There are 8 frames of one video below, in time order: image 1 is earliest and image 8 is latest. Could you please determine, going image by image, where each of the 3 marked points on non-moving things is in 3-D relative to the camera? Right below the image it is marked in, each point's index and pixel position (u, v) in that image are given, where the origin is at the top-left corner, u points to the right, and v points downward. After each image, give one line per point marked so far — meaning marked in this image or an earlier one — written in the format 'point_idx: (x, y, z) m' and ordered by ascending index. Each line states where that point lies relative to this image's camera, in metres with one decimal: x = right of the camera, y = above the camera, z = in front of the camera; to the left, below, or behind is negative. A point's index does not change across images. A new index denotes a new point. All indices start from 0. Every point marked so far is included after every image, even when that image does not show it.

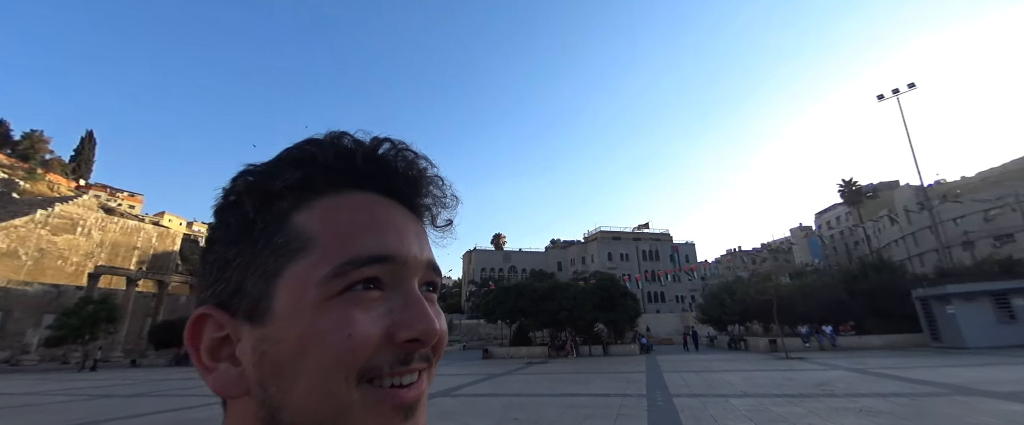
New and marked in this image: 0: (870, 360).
0: (+14.2, -6.1, +15.6) m
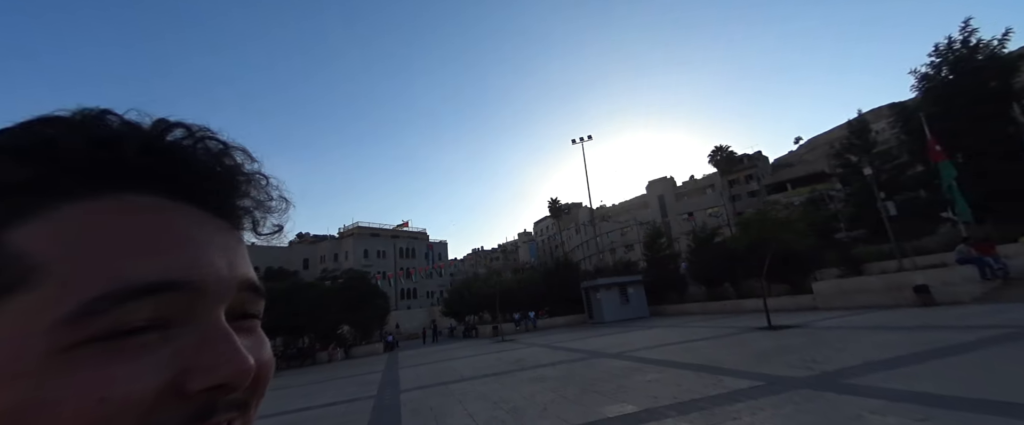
0: (+2.2, -6.9, +21.2) m
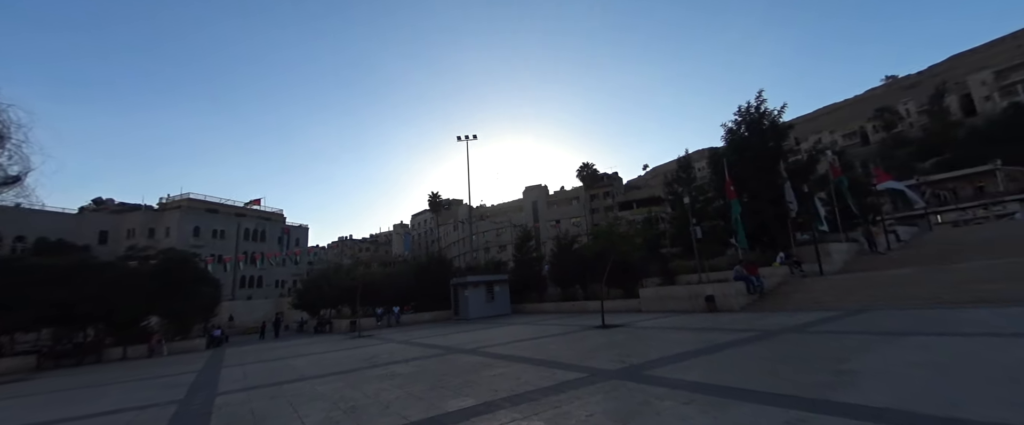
0: (-5.4, -6.5, +20.8) m
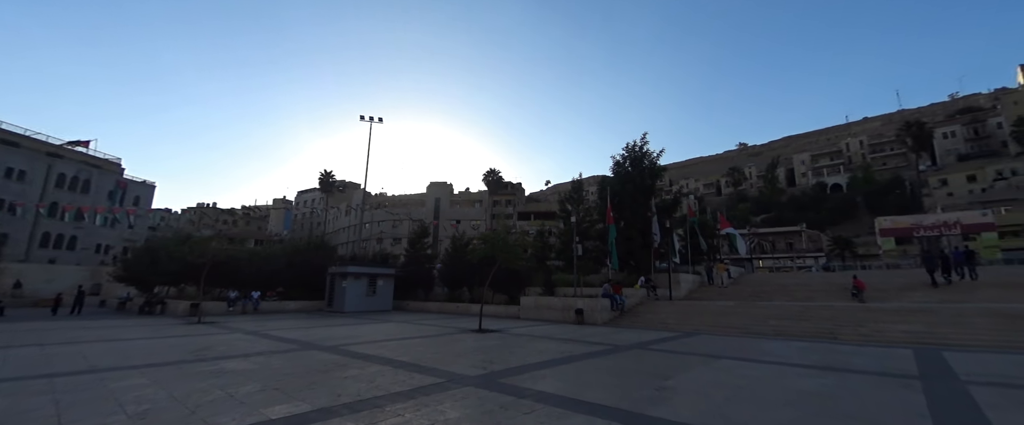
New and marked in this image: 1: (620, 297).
0: (-11.7, -5.3, +18.5) m
1: (+5.4, -4.2, +19.2) m
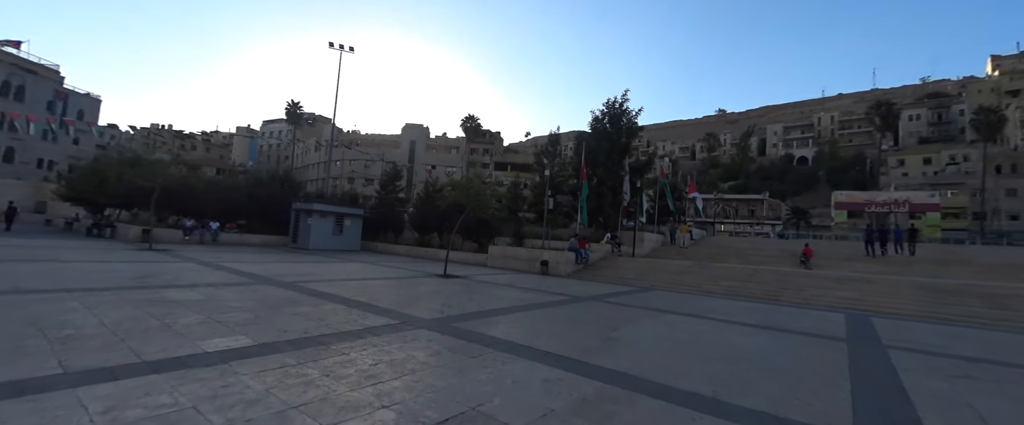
0: (-13.3, -2.0, +18.0) m
1: (+3.8, -2.0, +19.6) m
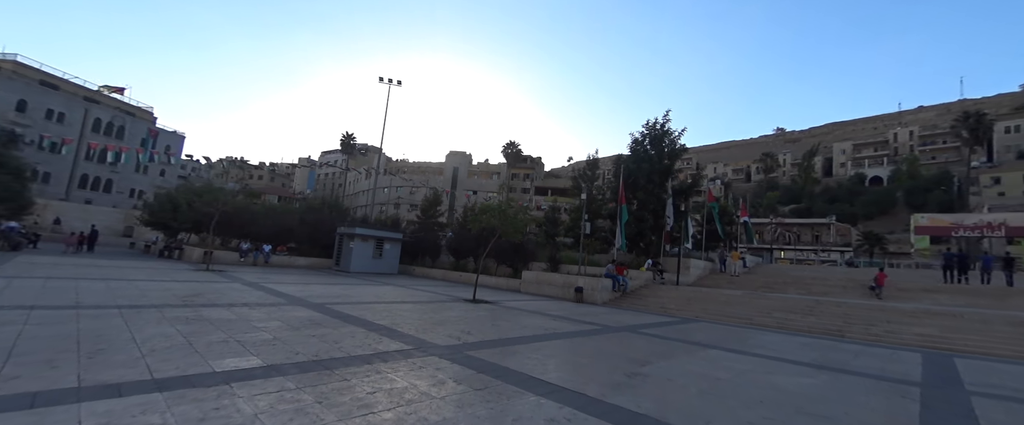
0: (-11.7, -3.2, +18.9) m
1: (+5.4, -3.2, +18.6) m
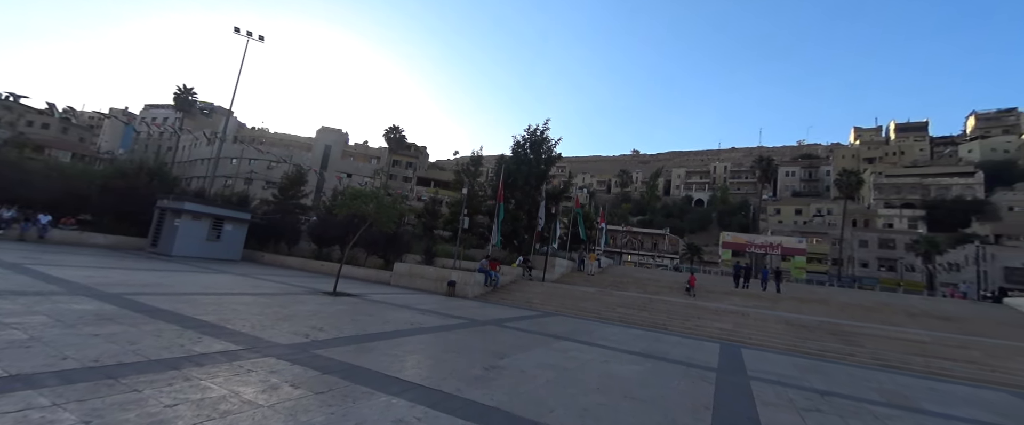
0: (-17.2, -1.6, +14.3) m
1: (-0.8, -3.0, +19.2) m
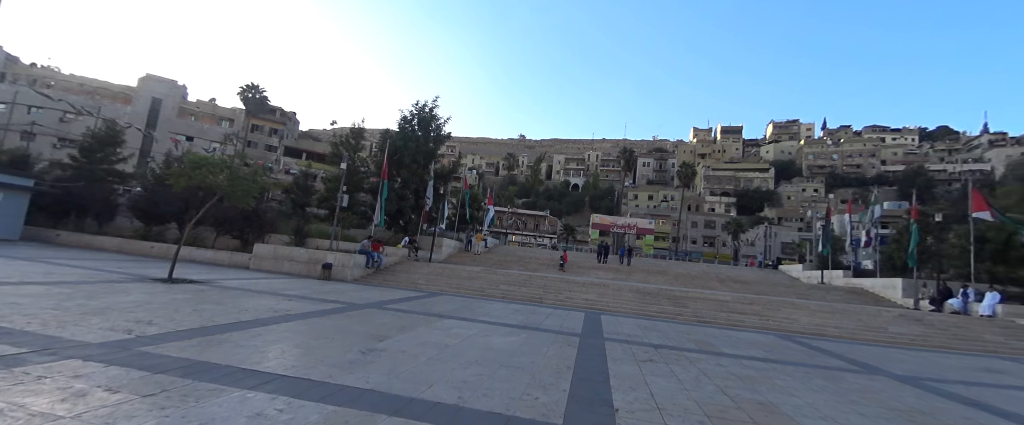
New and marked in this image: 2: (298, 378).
0: (-20.7, -0.6, +8.8) m
1: (-6.4, -2.0, +18.3) m
2: (-2.8, -2.1, +4.9) m
